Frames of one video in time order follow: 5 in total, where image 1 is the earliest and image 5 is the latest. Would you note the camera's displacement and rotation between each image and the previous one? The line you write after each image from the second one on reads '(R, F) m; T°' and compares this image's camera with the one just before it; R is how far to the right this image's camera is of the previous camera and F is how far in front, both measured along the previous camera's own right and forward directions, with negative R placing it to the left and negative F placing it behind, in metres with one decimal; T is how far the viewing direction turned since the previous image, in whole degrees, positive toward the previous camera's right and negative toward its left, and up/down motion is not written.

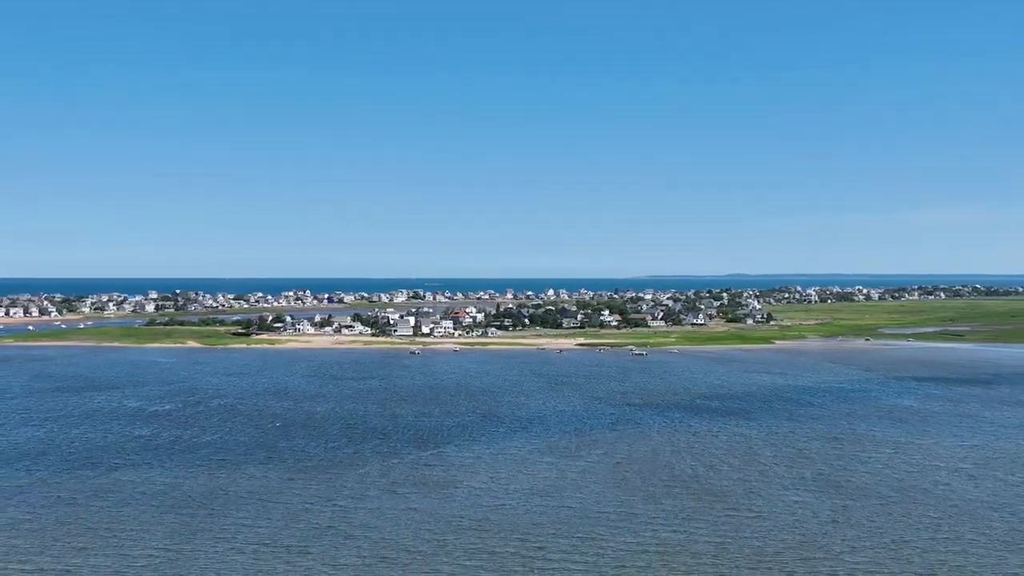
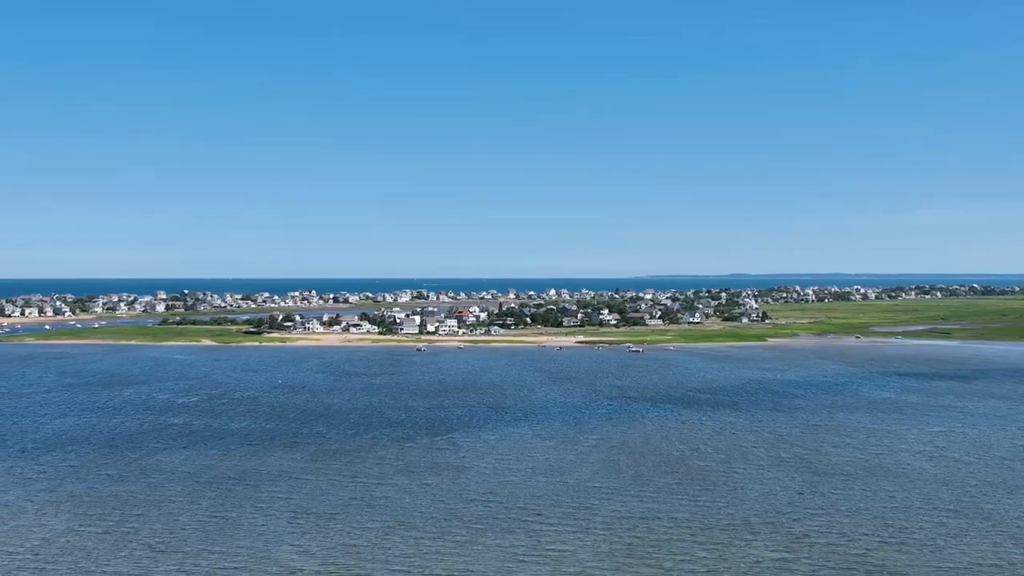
(0.0, -2.0) m; 0°
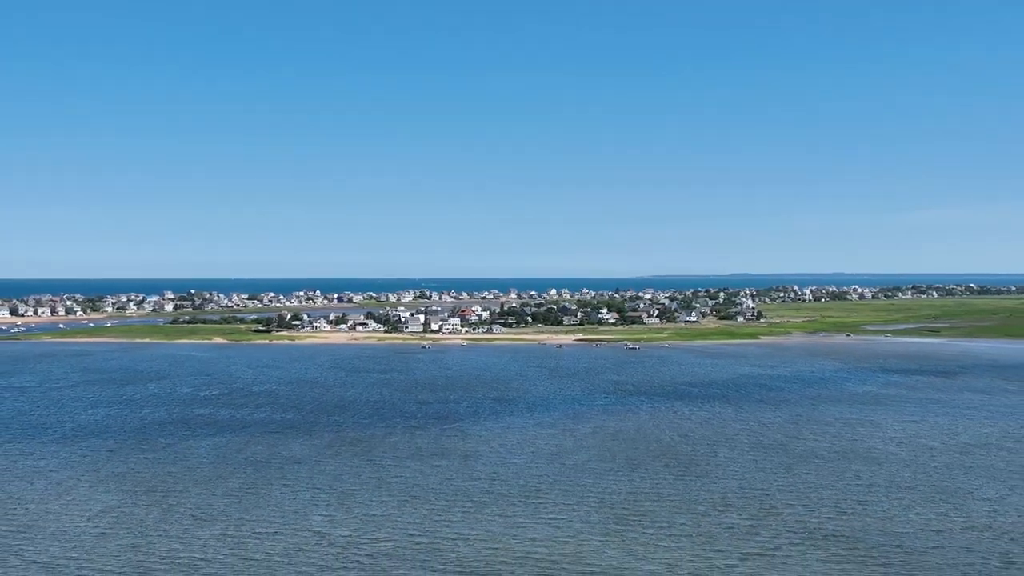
(0.0, -1.8) m; 0°
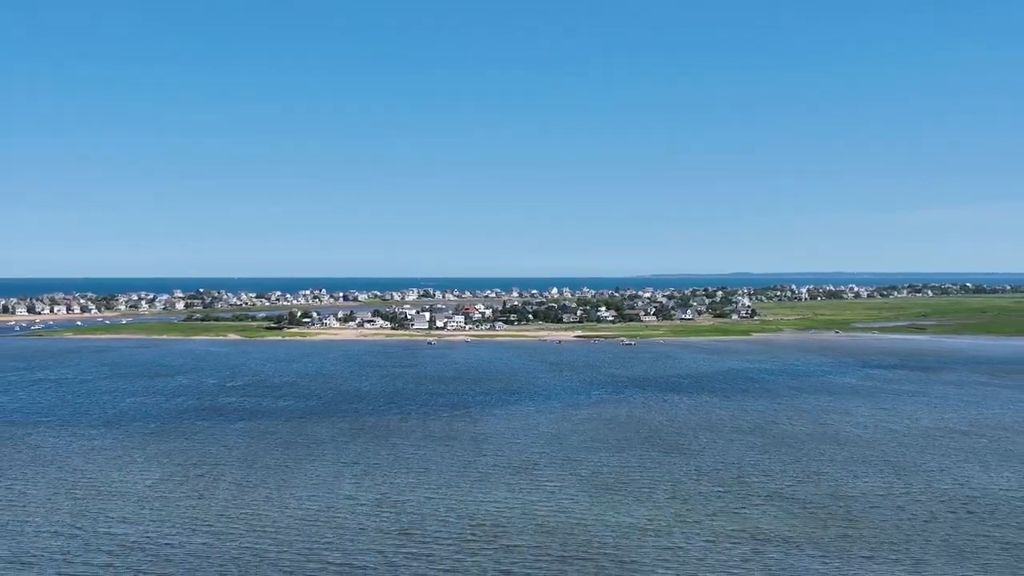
(0.0, -2.4) m; 0°
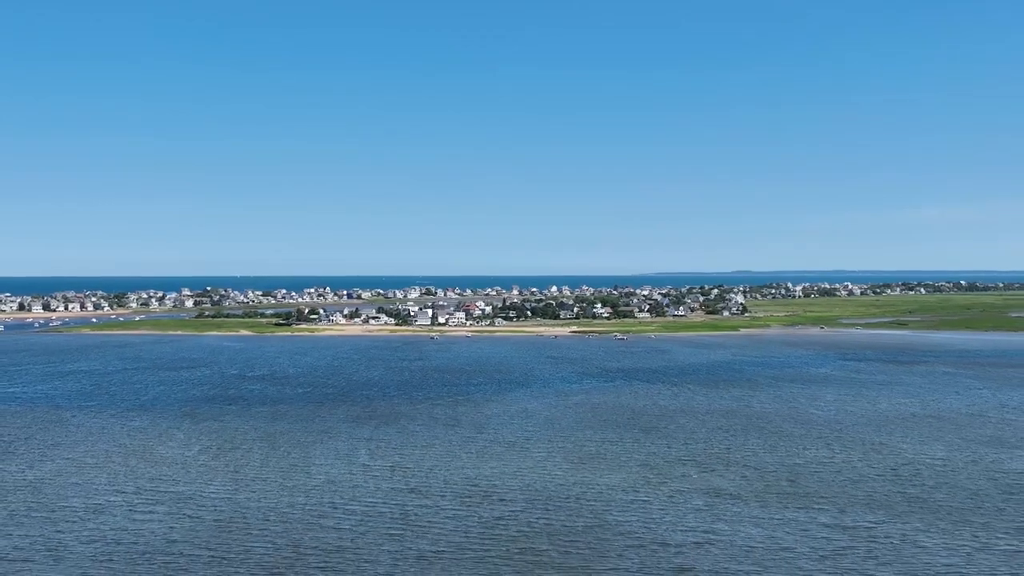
(+0.1, -2.6) m; 0°
